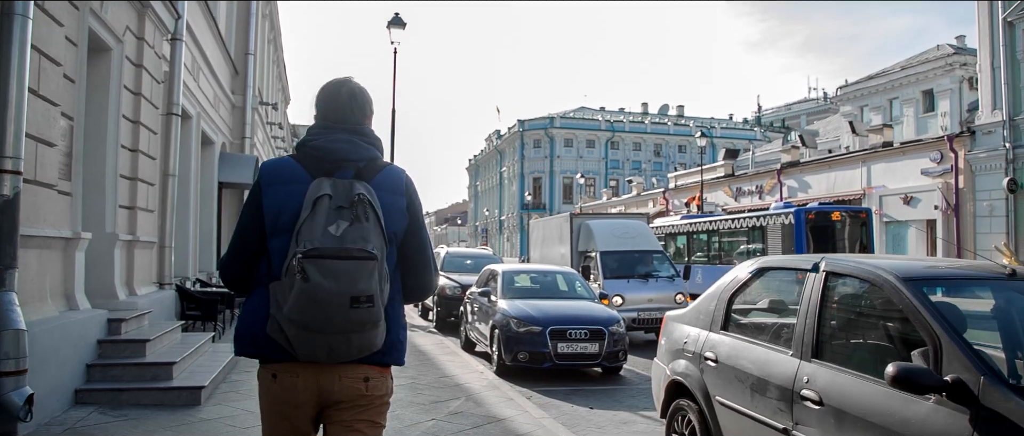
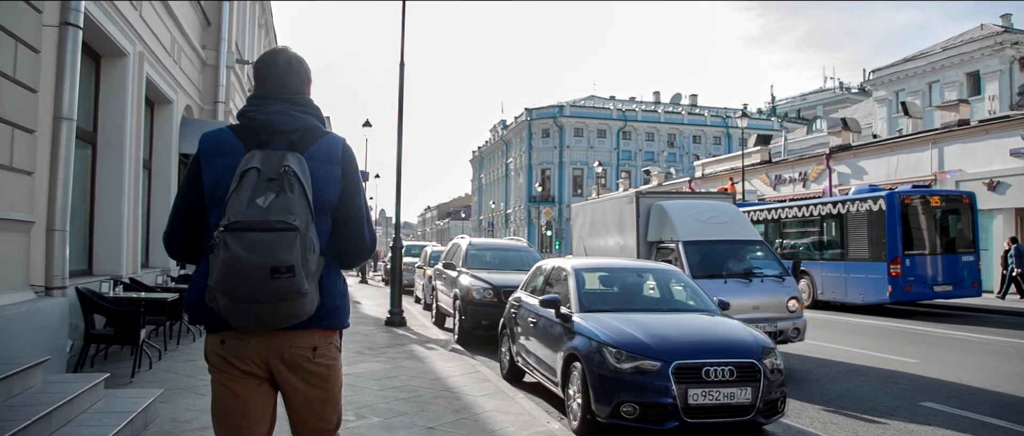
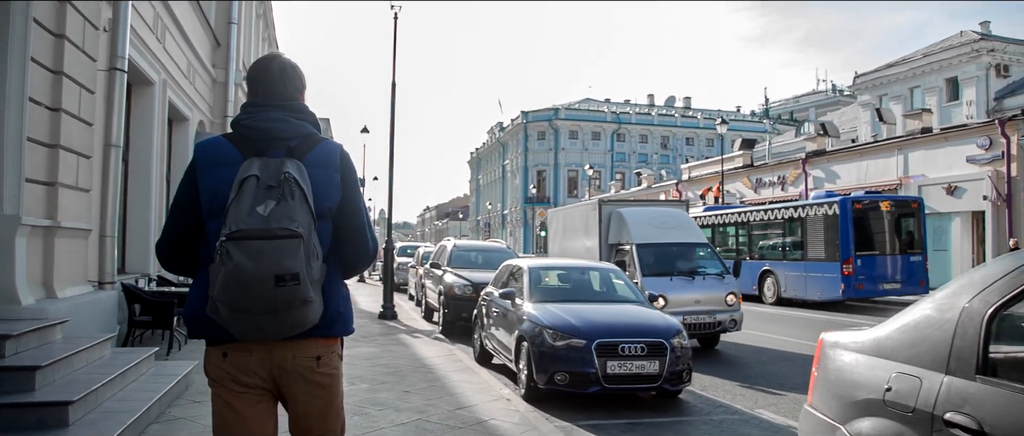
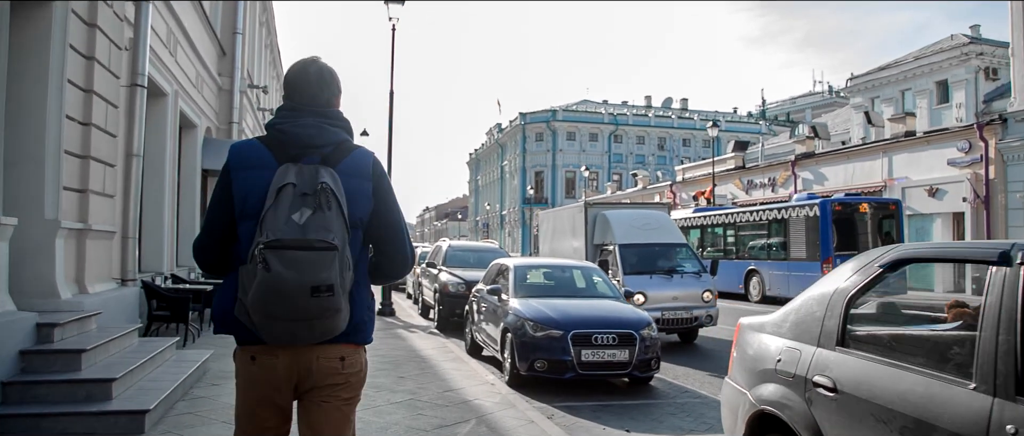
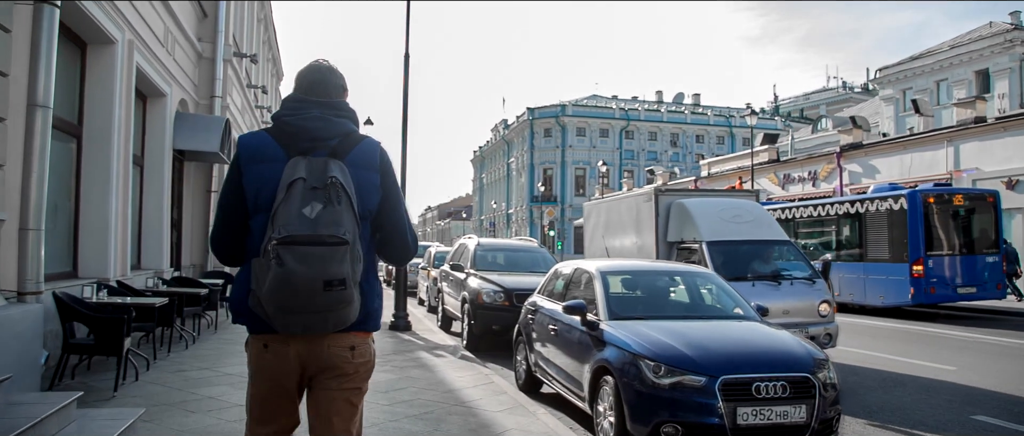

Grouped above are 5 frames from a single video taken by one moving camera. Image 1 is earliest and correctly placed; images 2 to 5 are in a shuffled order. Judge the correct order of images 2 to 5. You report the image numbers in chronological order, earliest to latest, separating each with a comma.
4, 3, 2, 5
